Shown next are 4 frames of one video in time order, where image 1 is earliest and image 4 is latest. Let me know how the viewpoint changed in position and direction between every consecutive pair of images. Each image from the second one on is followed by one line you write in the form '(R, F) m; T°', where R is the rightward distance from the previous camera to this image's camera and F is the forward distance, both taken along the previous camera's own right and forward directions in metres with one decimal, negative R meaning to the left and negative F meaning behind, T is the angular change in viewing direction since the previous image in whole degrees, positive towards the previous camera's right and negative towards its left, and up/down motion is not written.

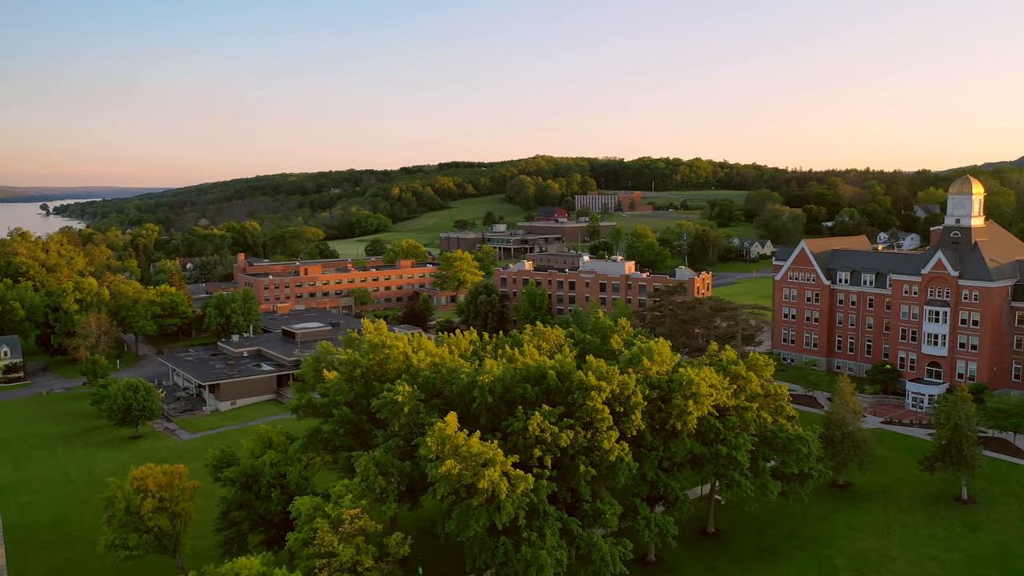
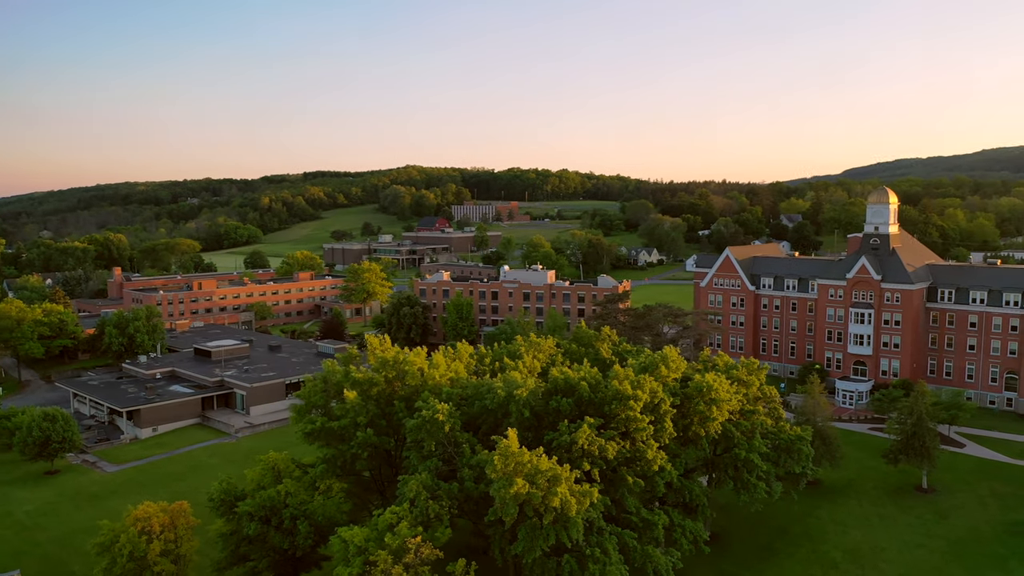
(-6.8, +1.5) m; +10°
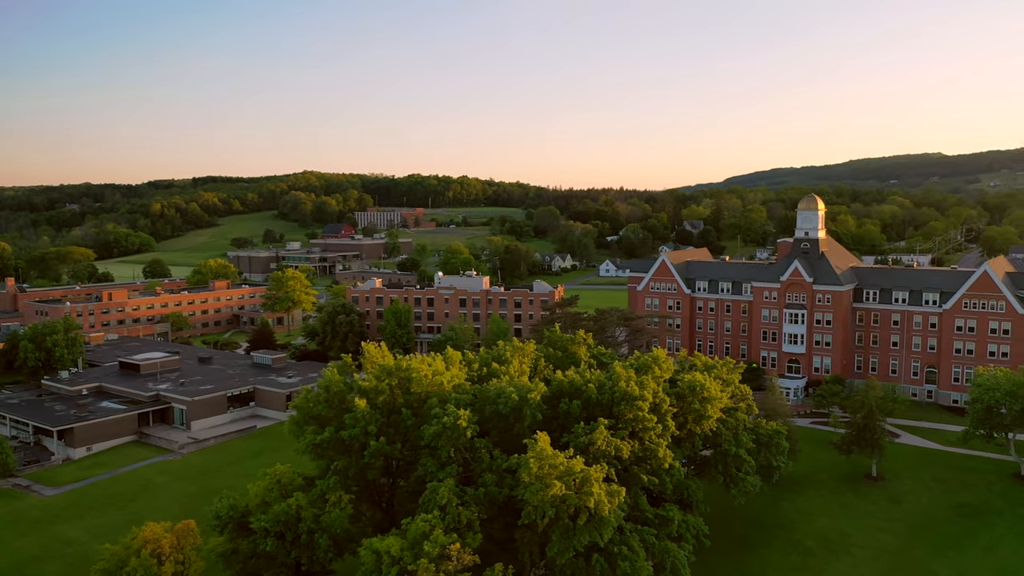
(-4.6, +0.1) m; +7°
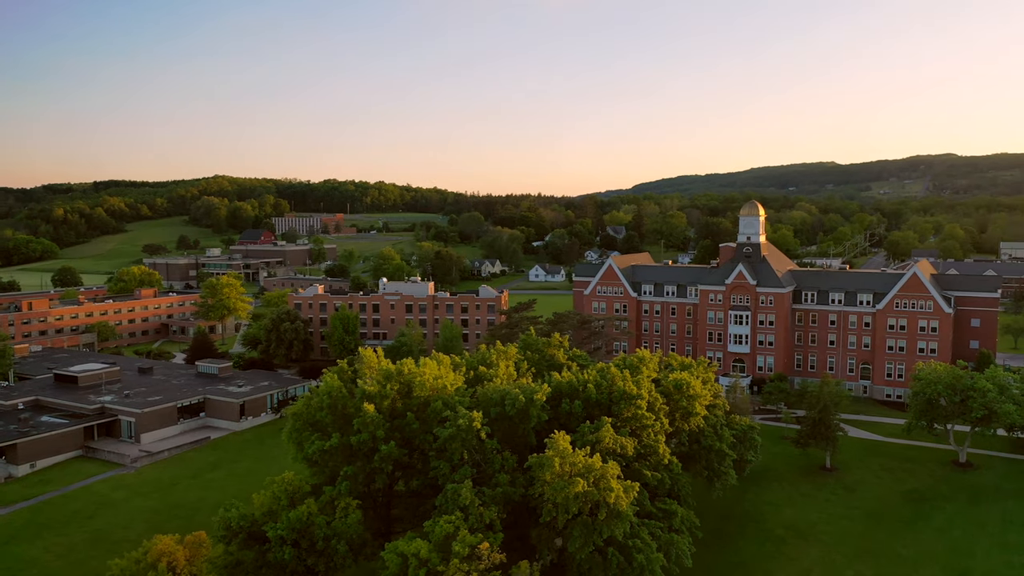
(-3.7, -0.4) m; +6°
